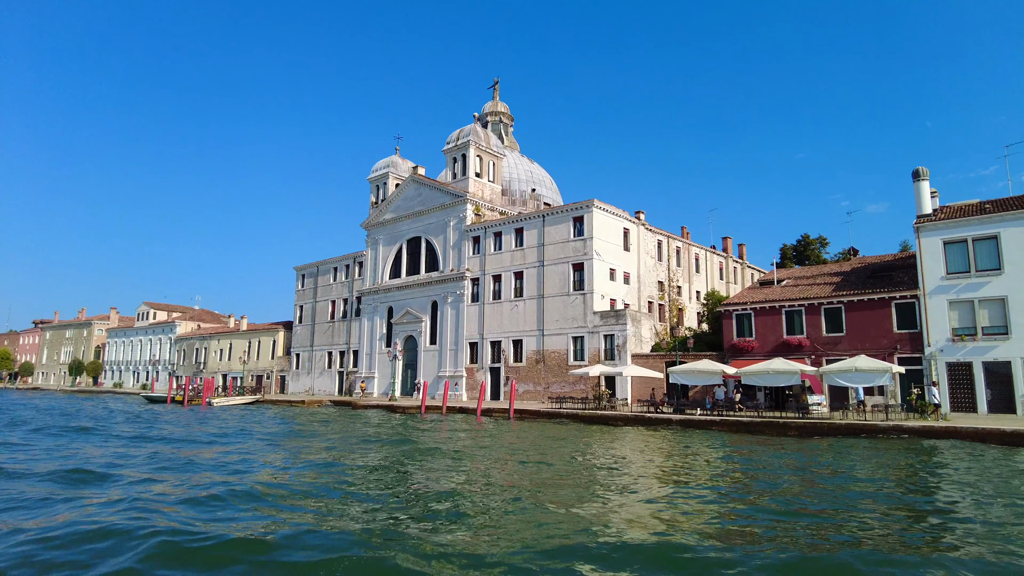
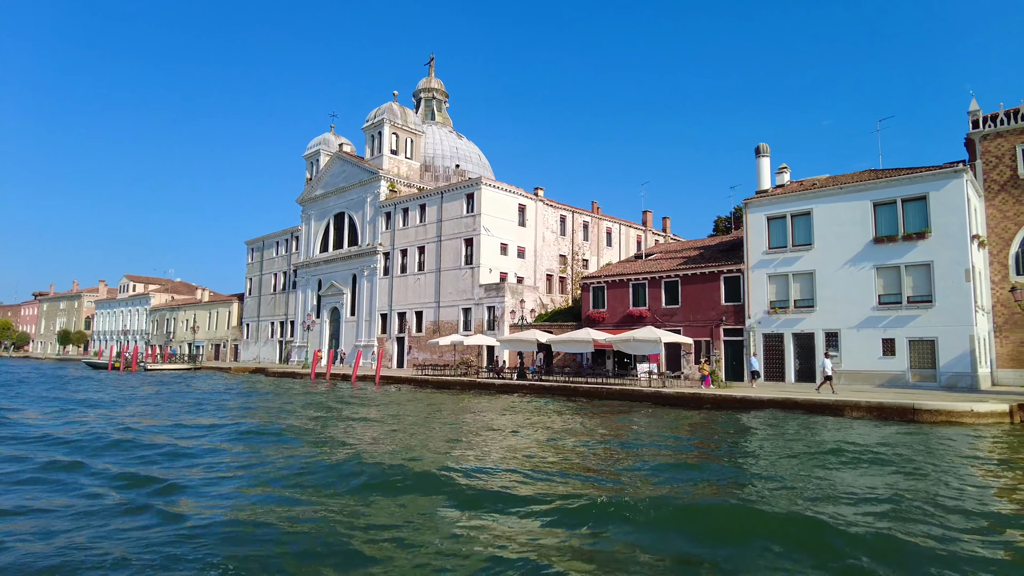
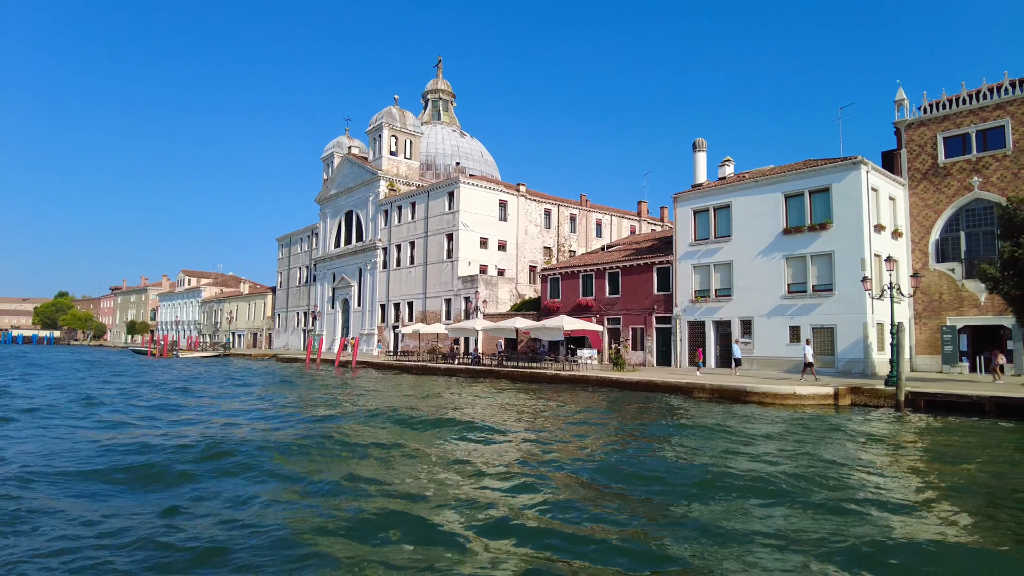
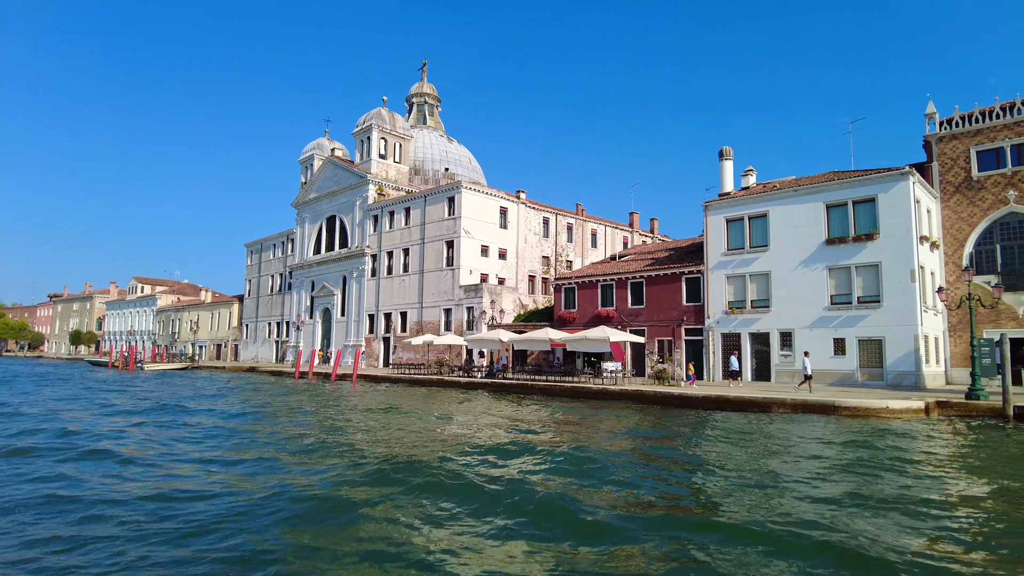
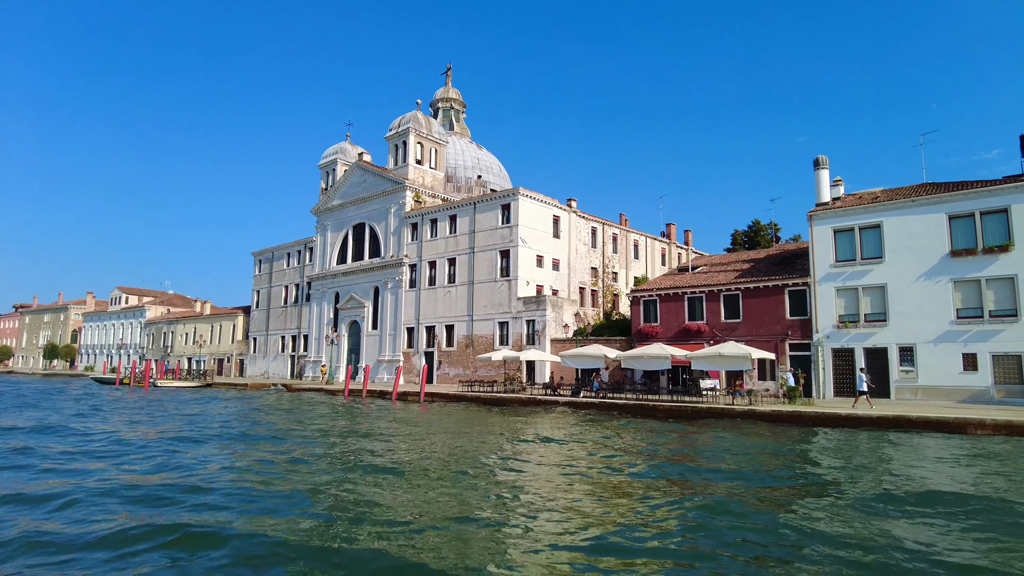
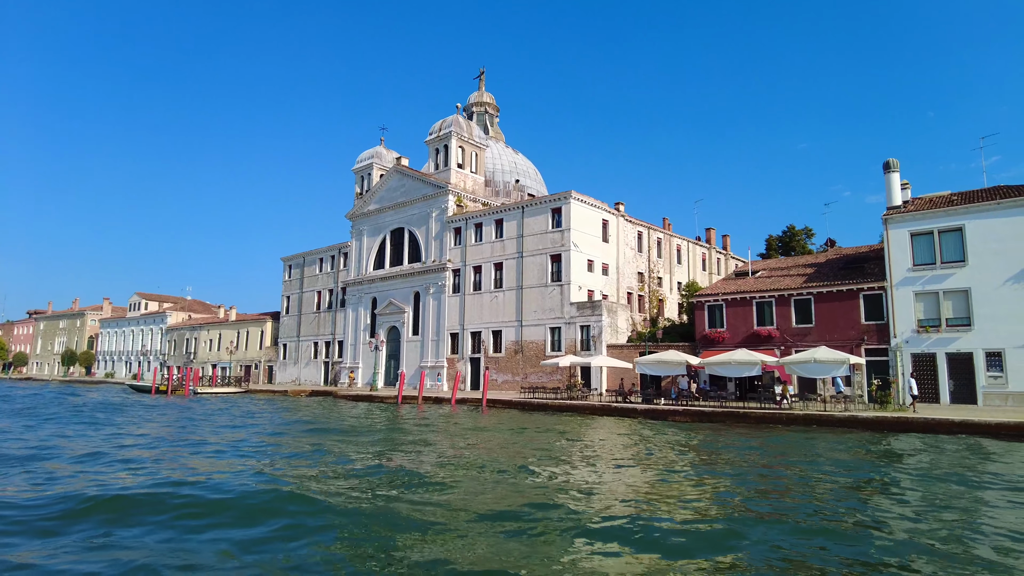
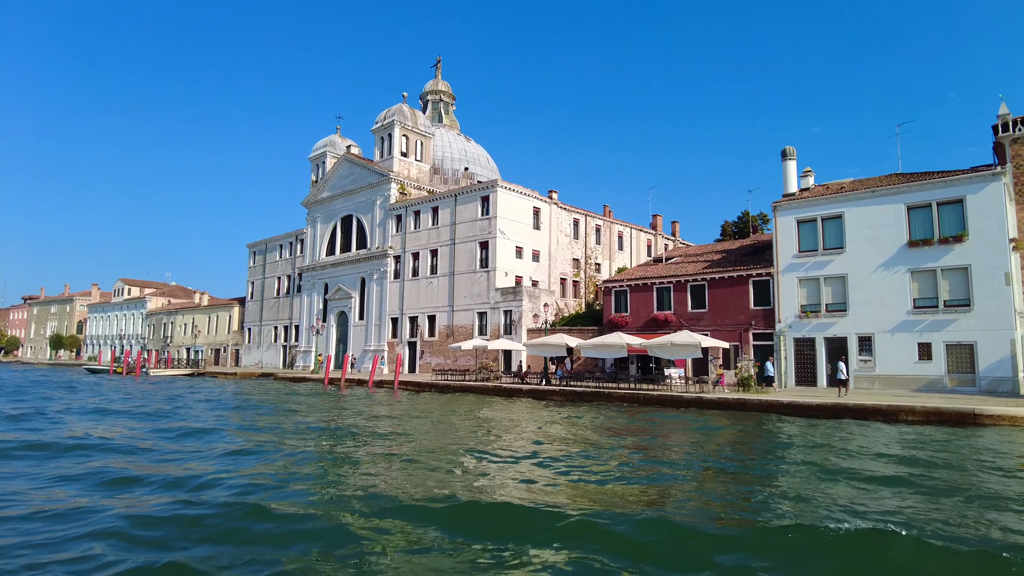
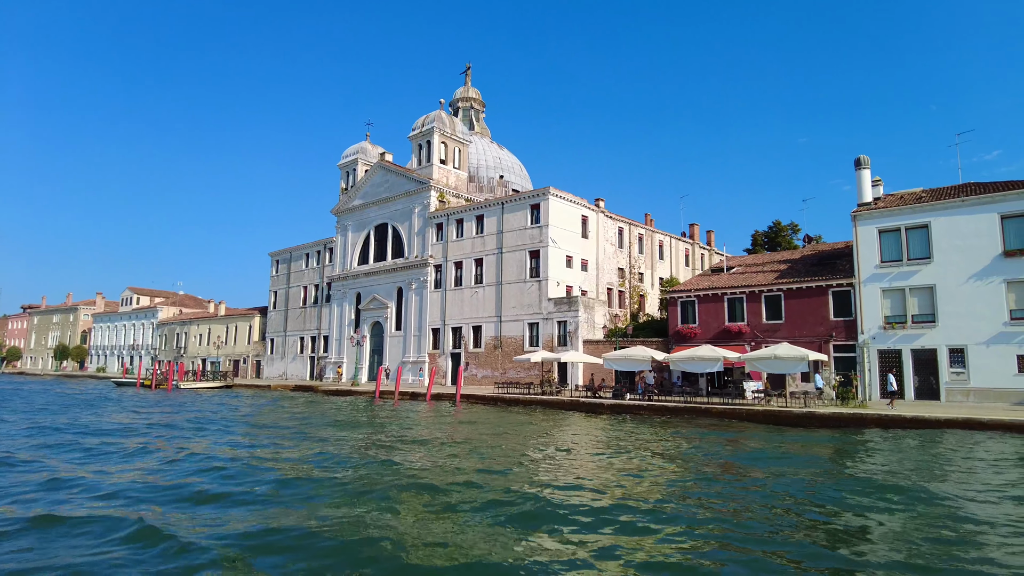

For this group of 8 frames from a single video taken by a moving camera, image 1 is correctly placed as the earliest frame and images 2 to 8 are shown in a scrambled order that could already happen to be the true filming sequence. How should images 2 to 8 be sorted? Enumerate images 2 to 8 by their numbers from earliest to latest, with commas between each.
6, 8, 5, 7, 2, 4, 3
